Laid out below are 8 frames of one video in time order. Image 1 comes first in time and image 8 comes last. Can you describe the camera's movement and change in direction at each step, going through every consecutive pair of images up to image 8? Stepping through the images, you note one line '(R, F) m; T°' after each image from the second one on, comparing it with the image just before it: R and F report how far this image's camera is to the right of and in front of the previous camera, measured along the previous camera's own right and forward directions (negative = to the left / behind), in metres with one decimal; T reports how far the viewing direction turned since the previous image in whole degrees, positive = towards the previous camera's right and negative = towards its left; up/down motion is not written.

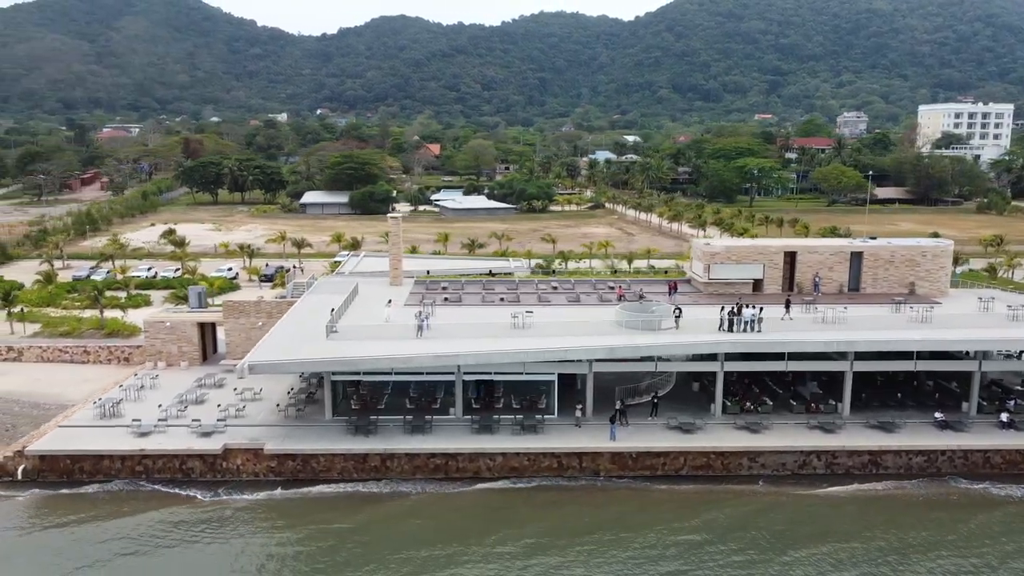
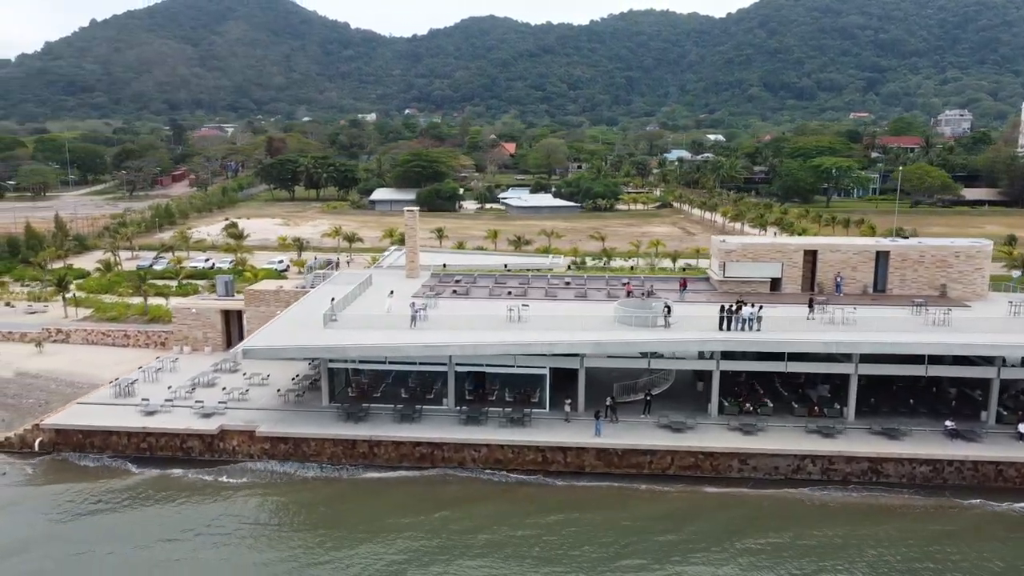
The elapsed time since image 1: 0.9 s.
(+3.1, +0.1) m; -6°
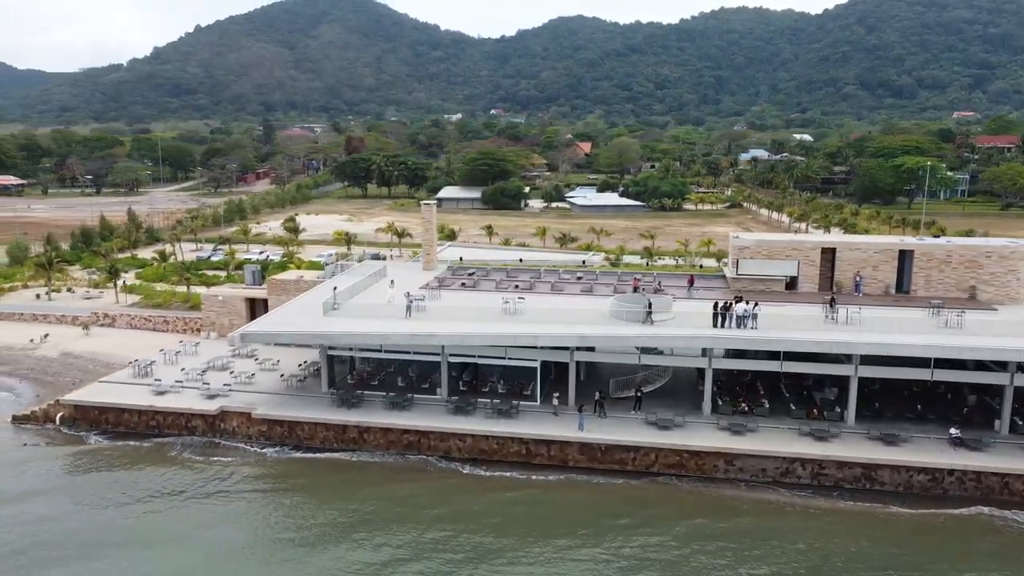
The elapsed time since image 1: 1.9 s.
(+3.1, +0.1) m; -6°
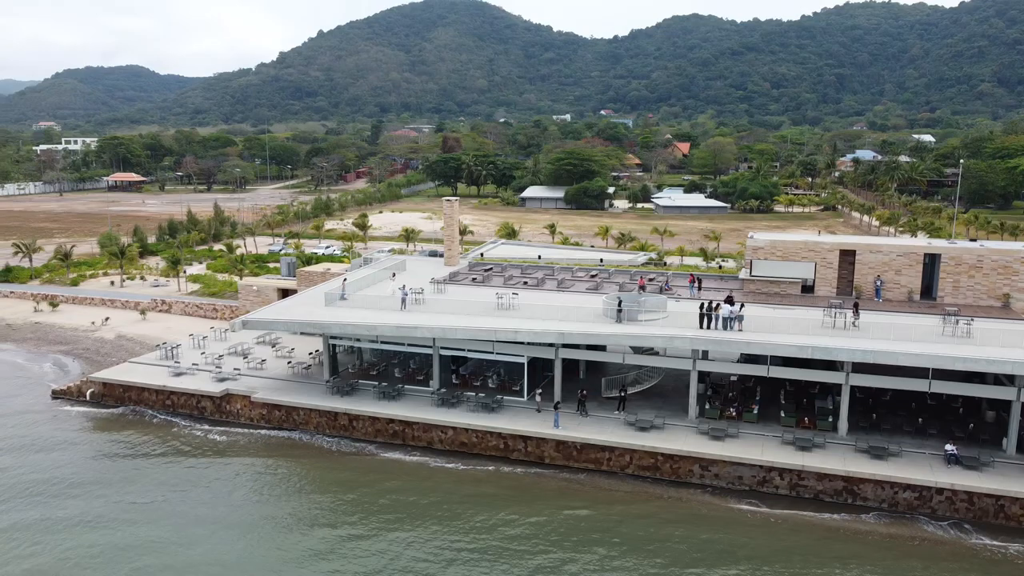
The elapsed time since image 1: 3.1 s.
(+4.0, +0.2) m; -8°
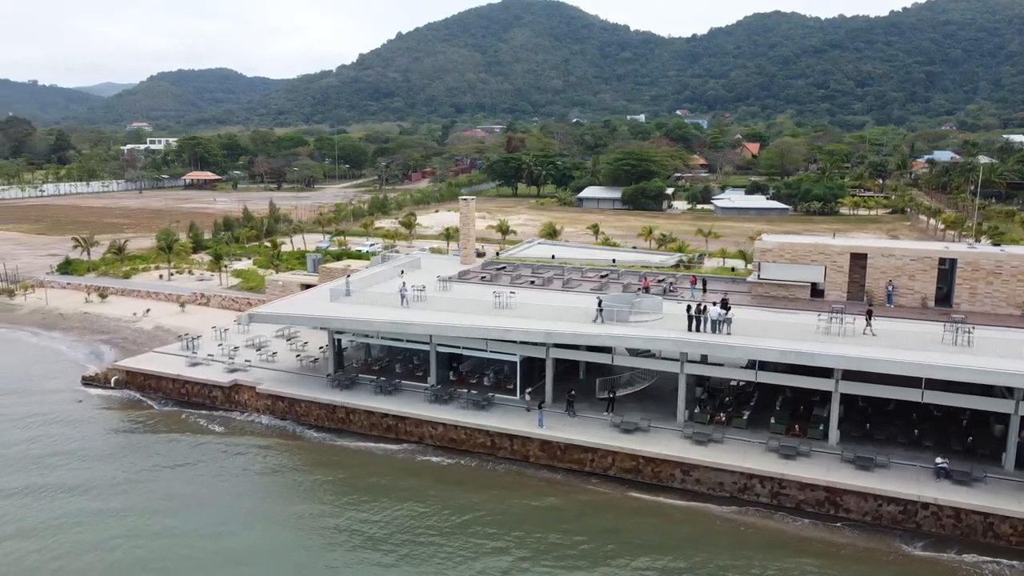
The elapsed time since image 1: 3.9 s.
(+2.7, 0.0) m; -5°
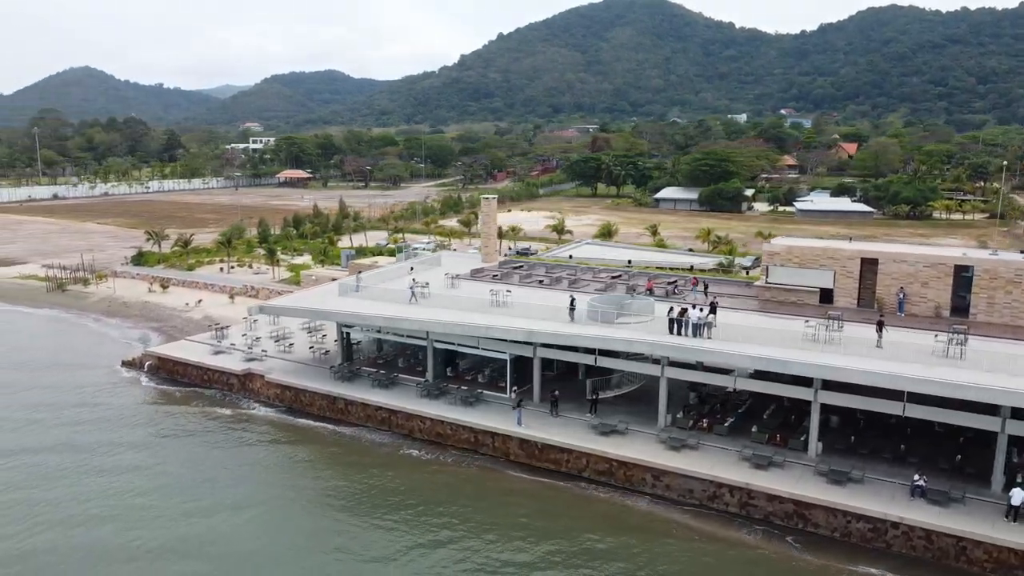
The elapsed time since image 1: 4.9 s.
(+3.6, +0.1) m; -7°
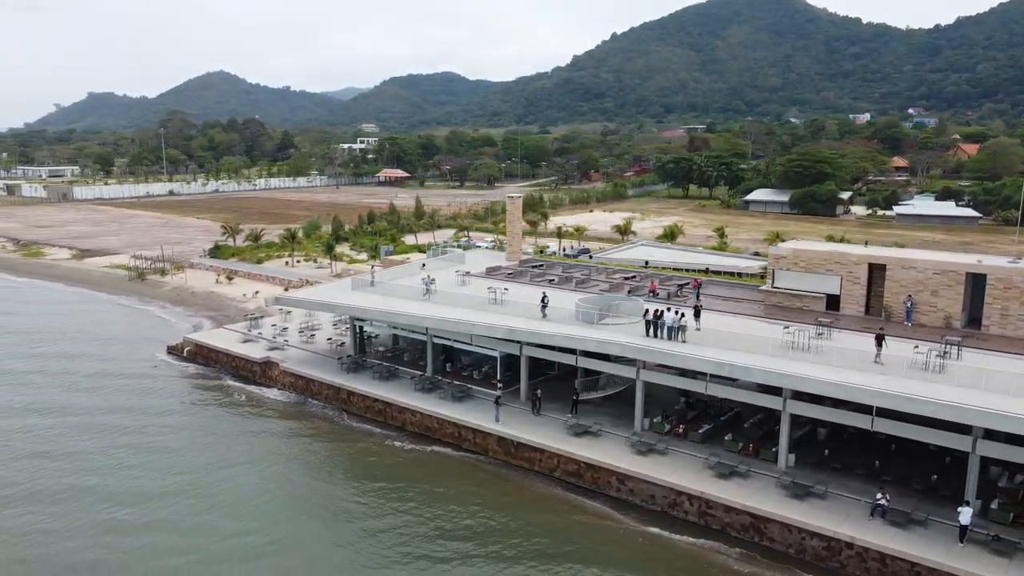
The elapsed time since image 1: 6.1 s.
(+4.0, +0.2) m; -8°
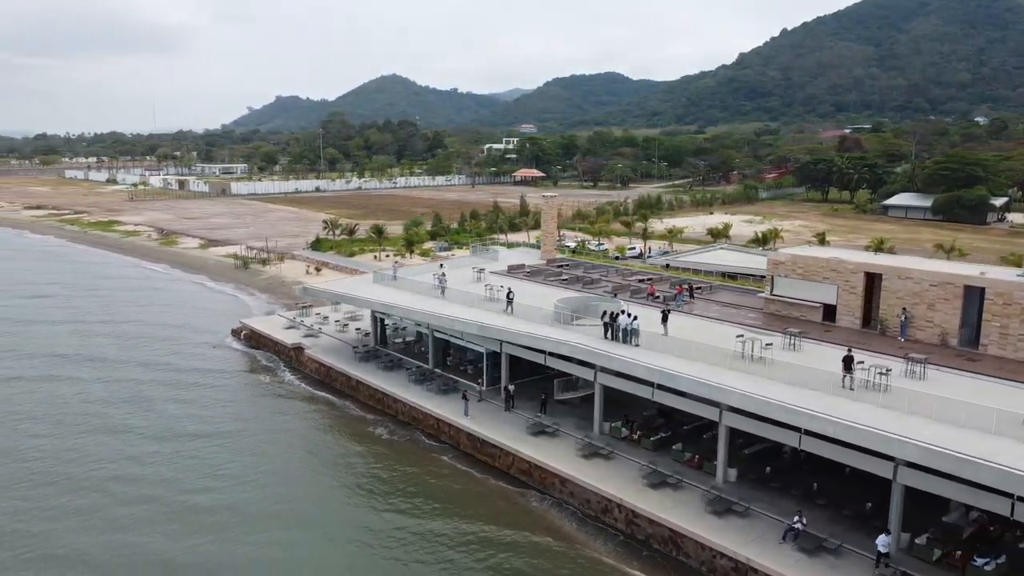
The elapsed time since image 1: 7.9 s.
(+5.8, +0.4) m; -11°
